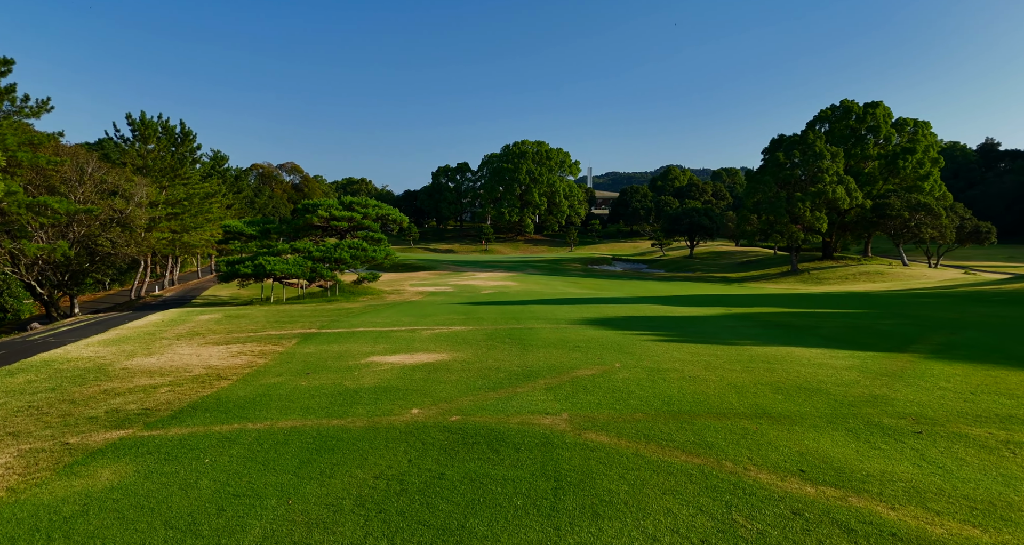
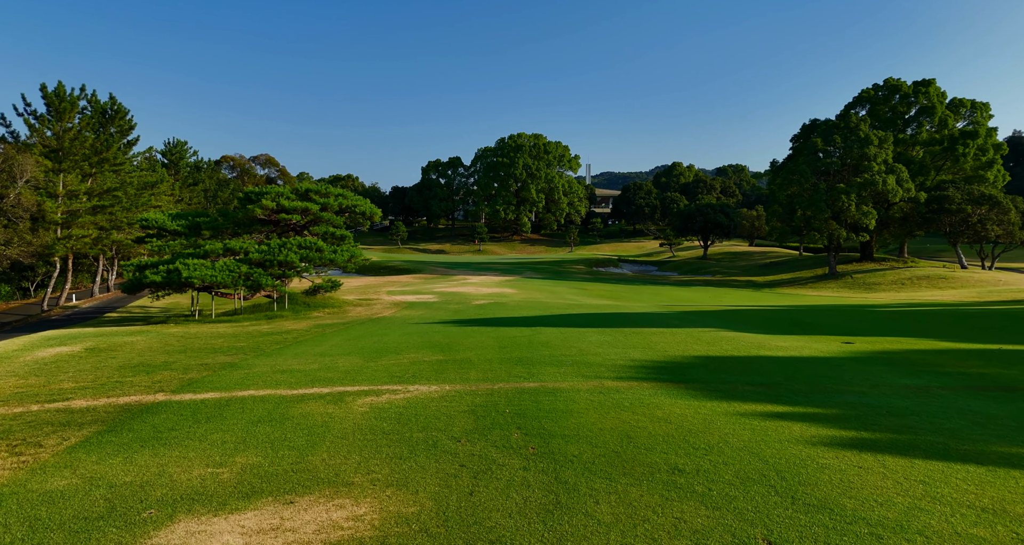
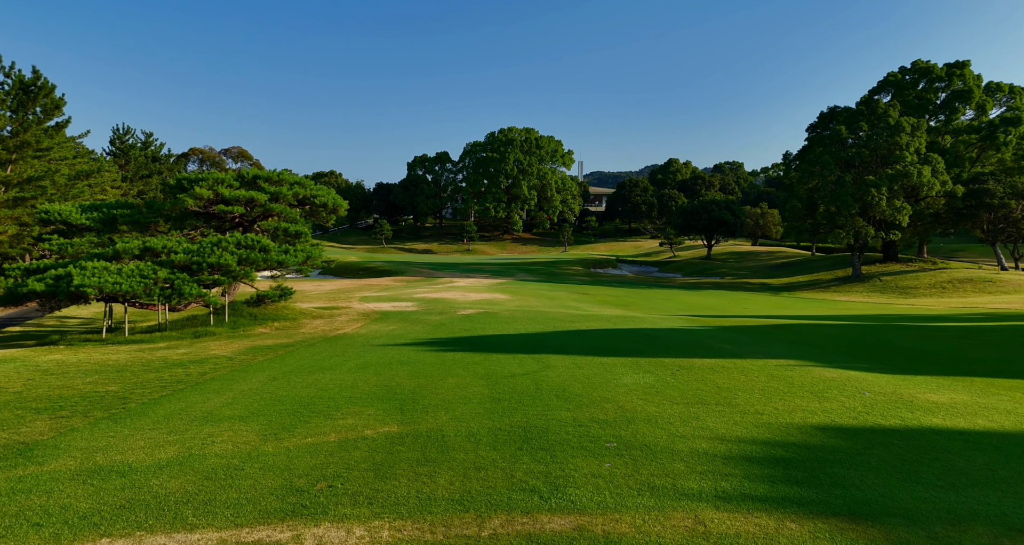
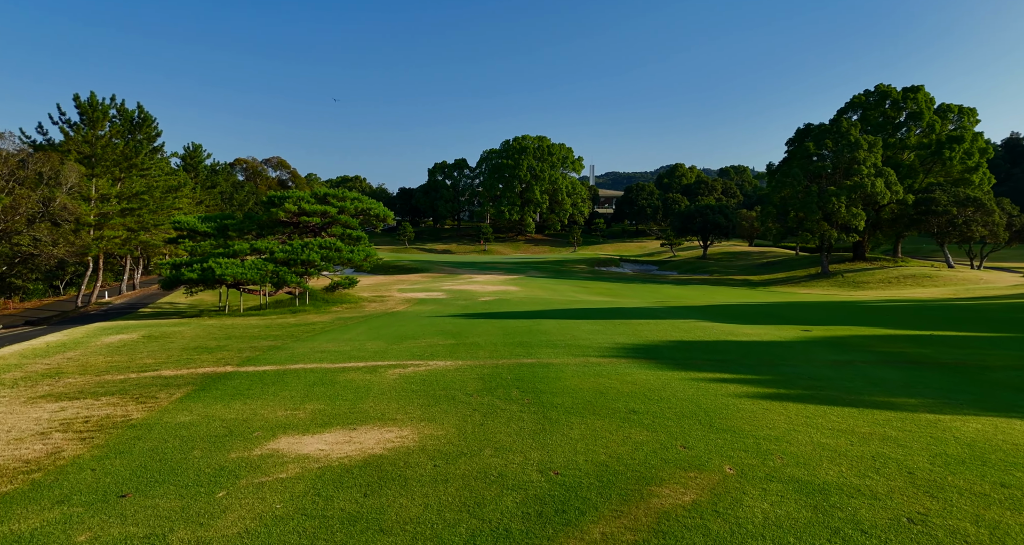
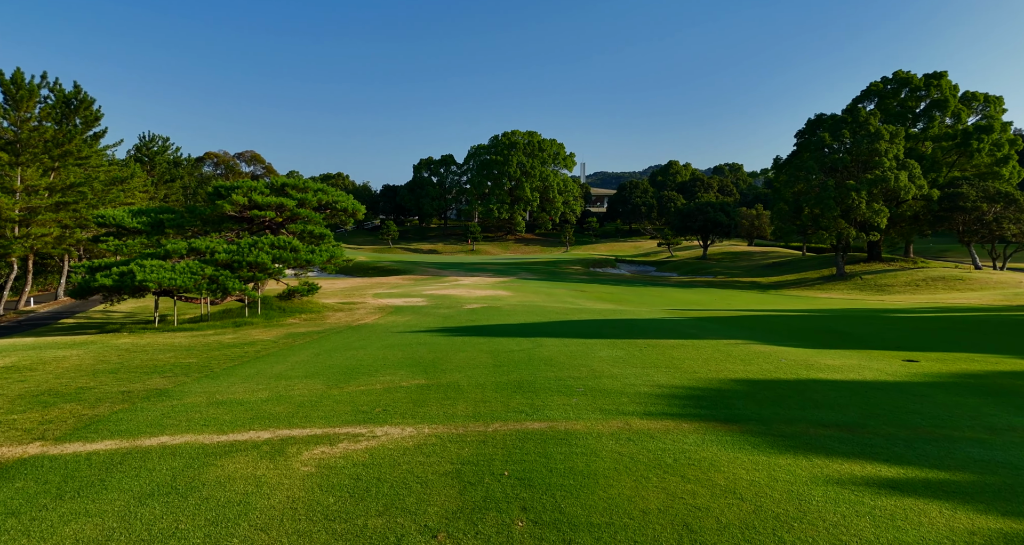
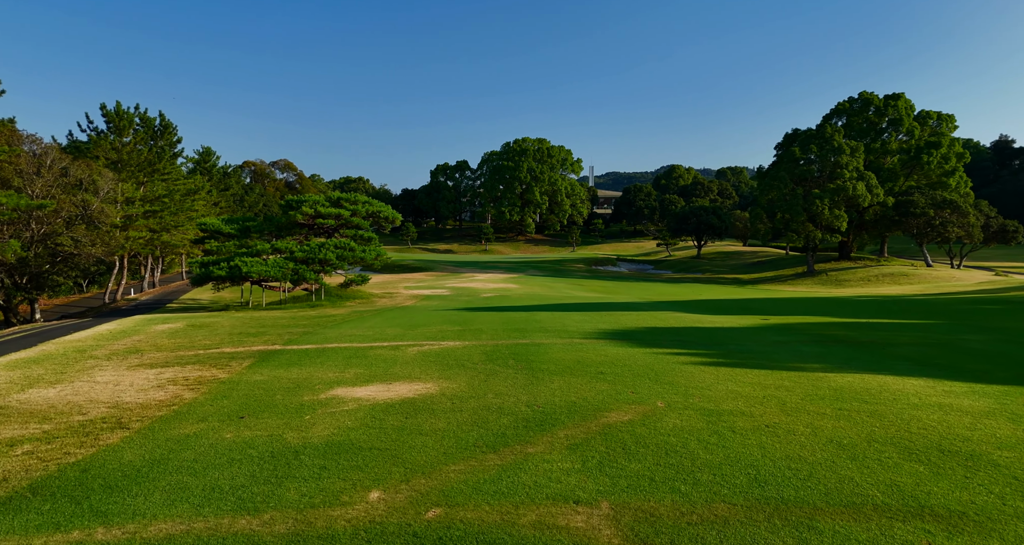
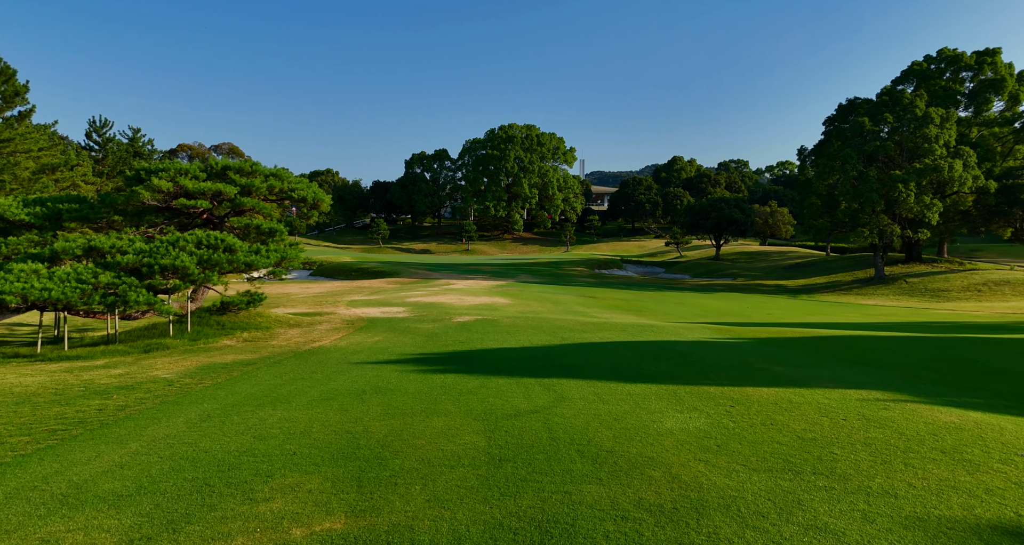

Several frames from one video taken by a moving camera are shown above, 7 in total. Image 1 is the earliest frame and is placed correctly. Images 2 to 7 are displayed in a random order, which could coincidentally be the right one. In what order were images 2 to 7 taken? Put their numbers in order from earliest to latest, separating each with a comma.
6, 4, 2, 5, 3, 7
